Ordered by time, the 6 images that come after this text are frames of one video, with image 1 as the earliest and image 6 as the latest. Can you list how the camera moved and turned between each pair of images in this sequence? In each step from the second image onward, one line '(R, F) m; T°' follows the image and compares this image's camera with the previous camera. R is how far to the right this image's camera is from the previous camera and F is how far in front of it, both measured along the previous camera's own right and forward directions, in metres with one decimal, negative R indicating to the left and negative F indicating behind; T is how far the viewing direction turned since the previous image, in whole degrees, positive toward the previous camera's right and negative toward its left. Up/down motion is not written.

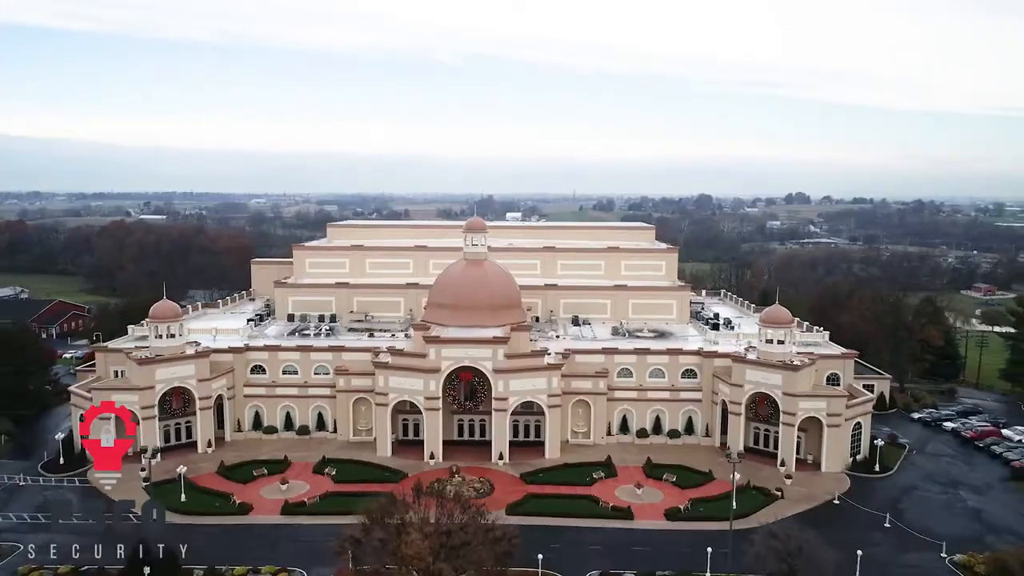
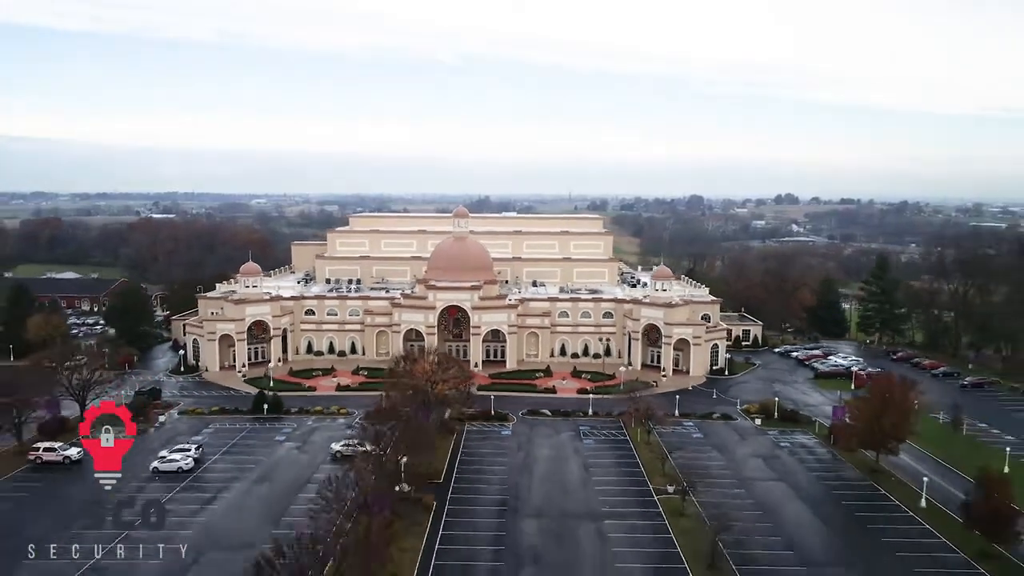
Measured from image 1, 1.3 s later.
(+1.7, -16.8) m; 0°
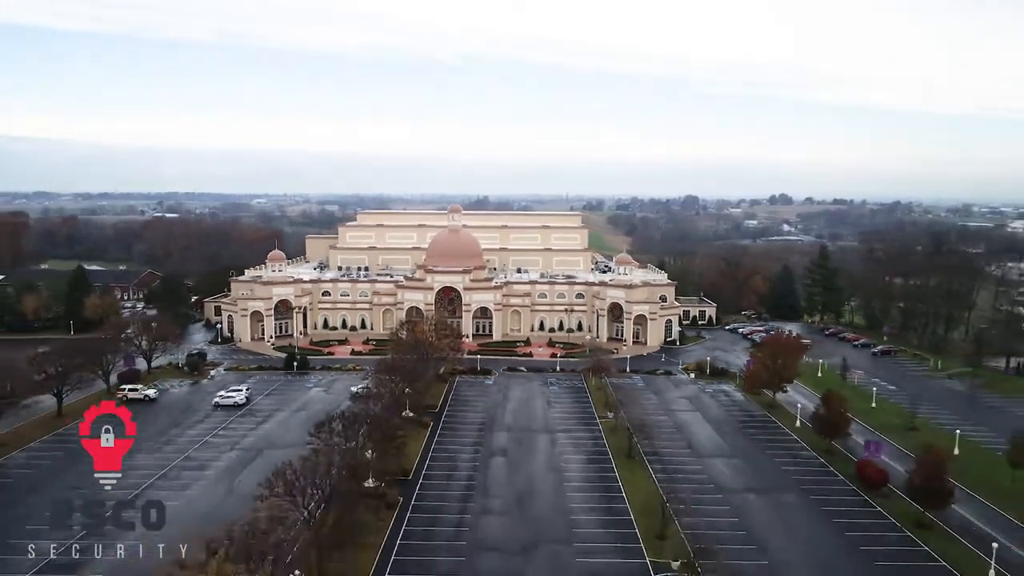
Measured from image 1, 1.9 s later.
(+1.1, -9.4) m; 0°
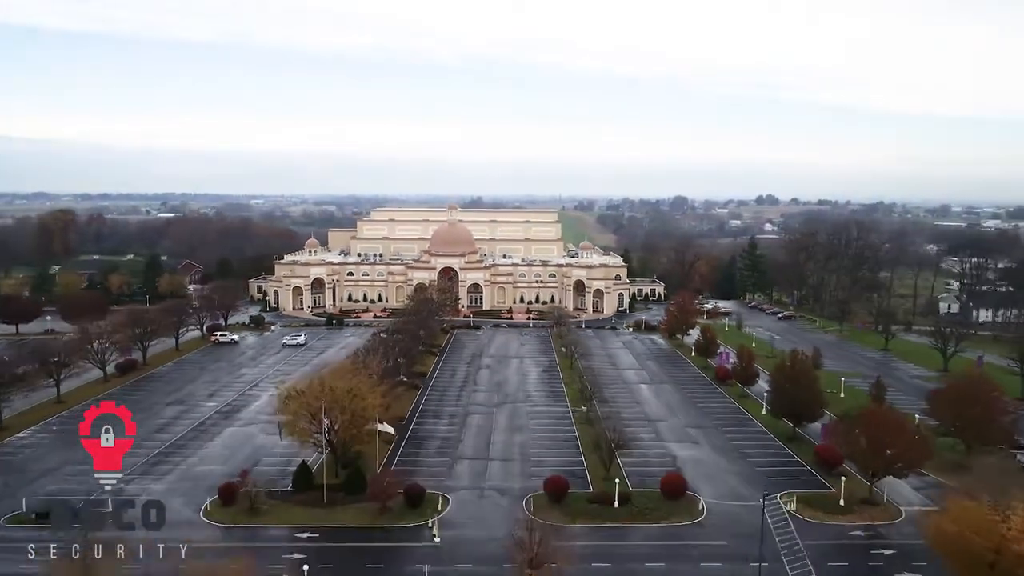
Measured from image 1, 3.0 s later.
(+0.9, -16.5) m; 0°
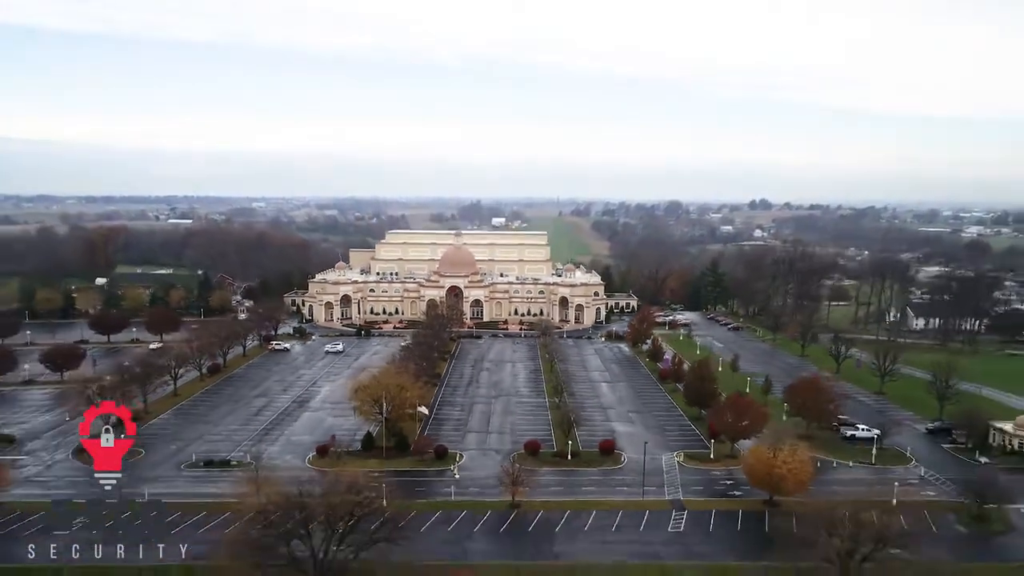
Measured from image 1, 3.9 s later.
(+0.4, -15.3) m; 0°
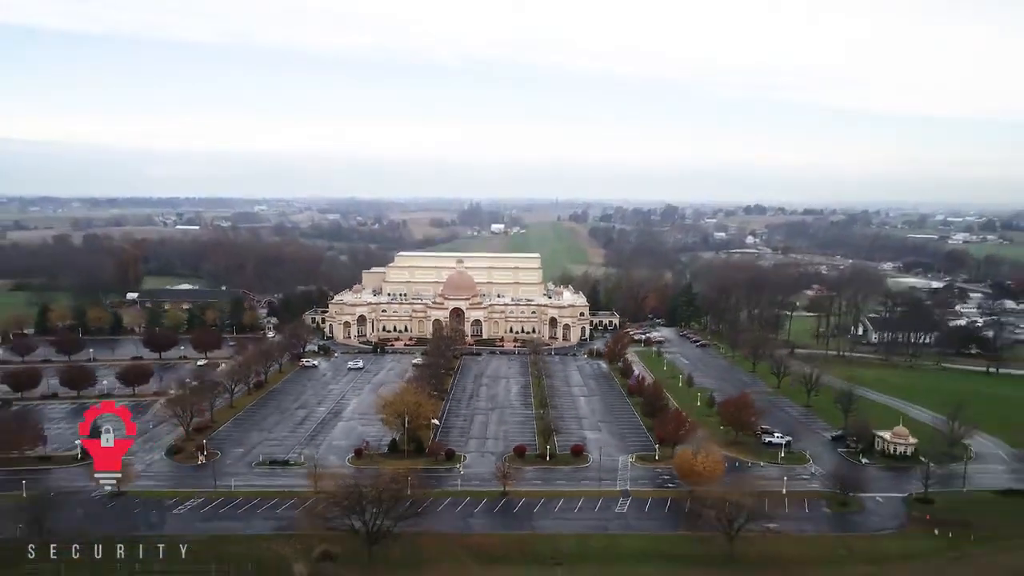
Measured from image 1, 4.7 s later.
(+0.5, -12.8) m; 0°
